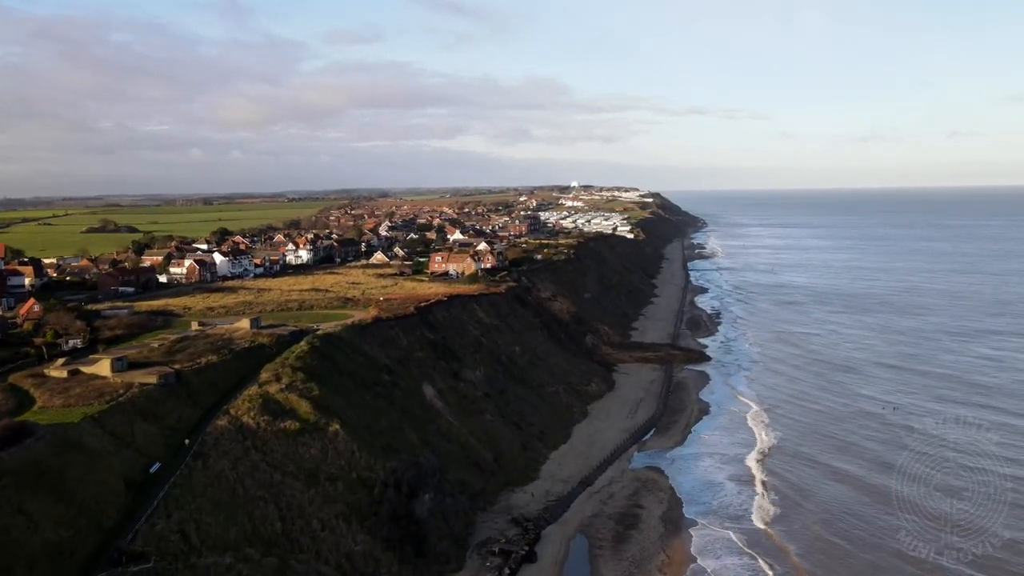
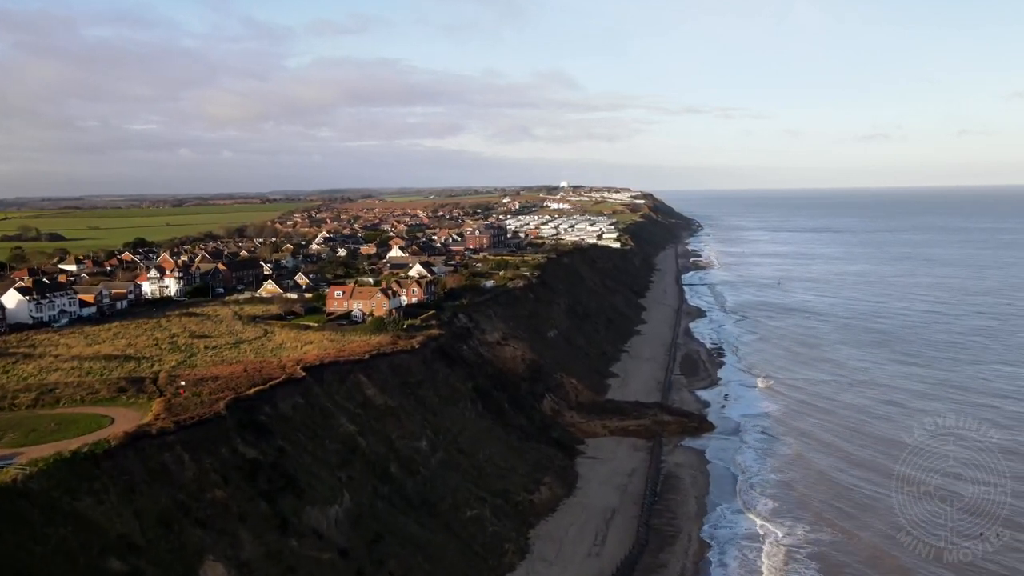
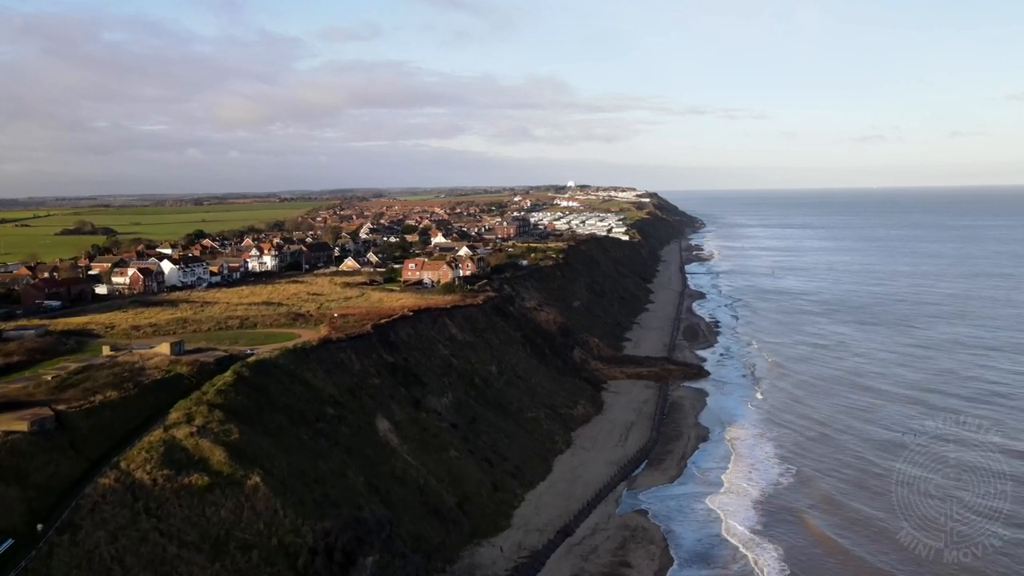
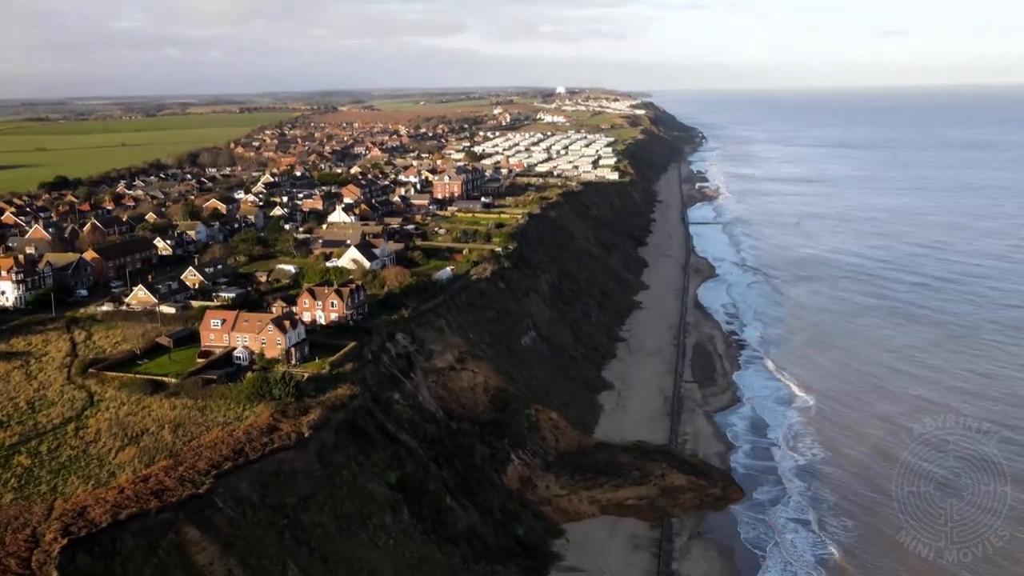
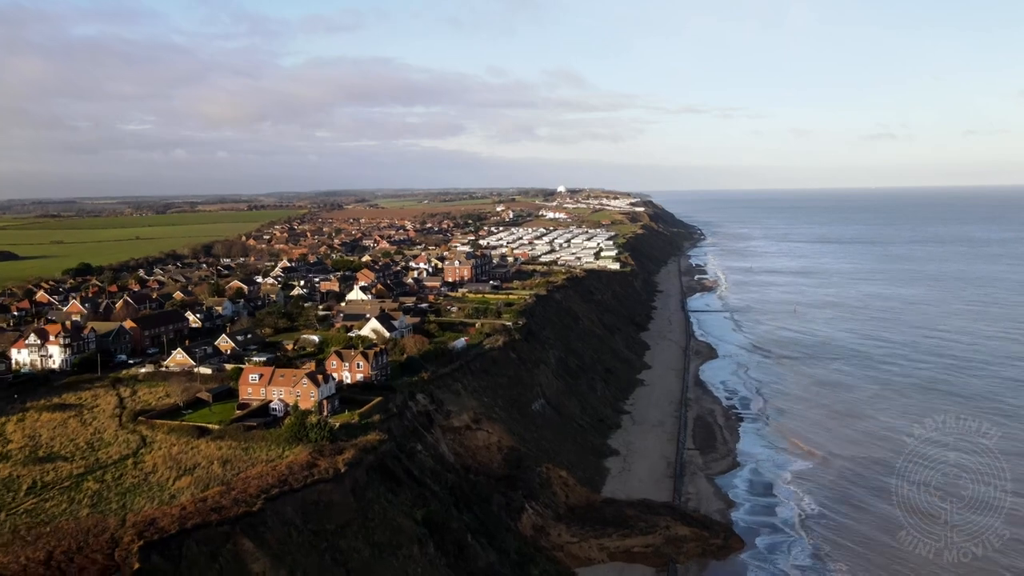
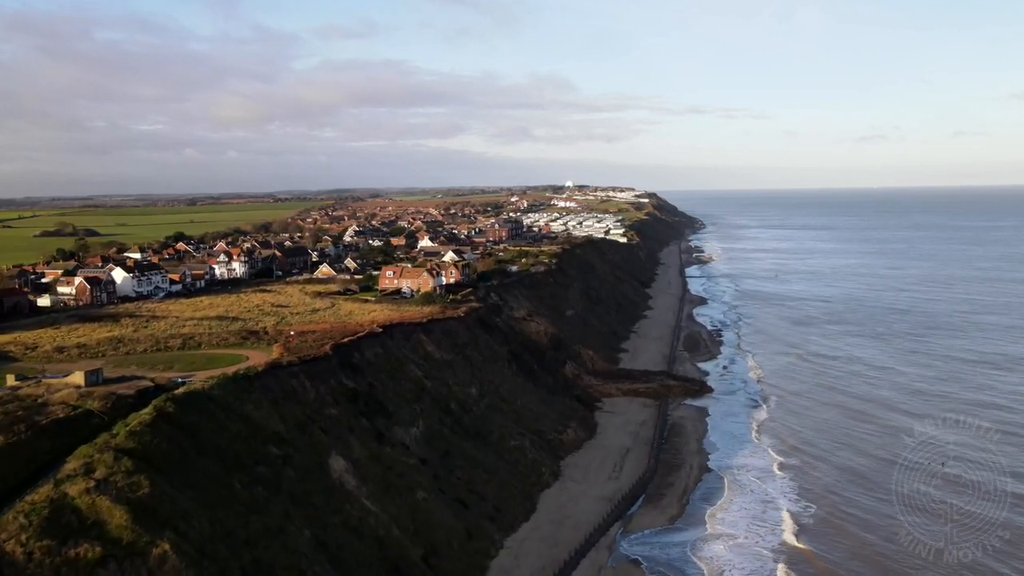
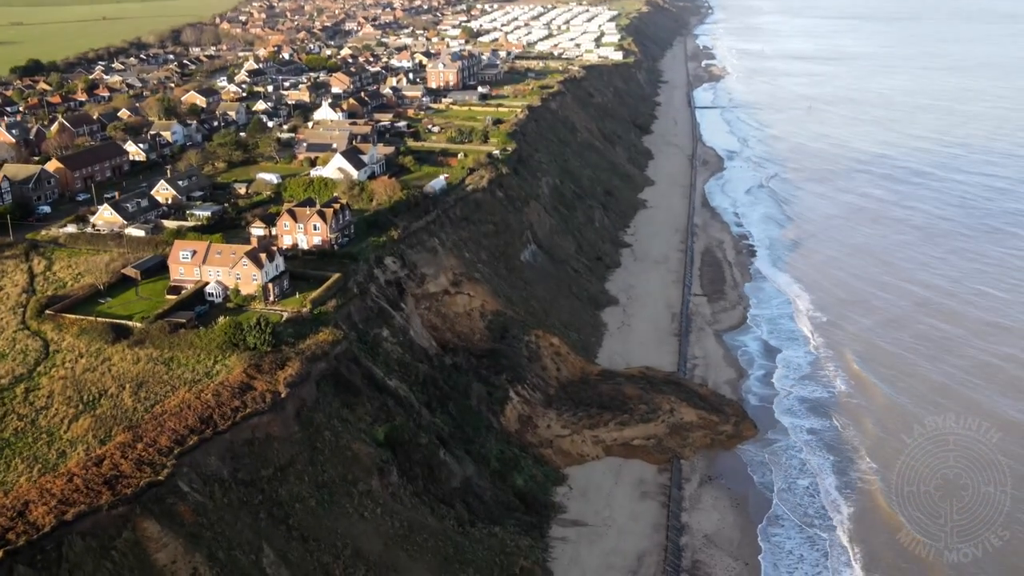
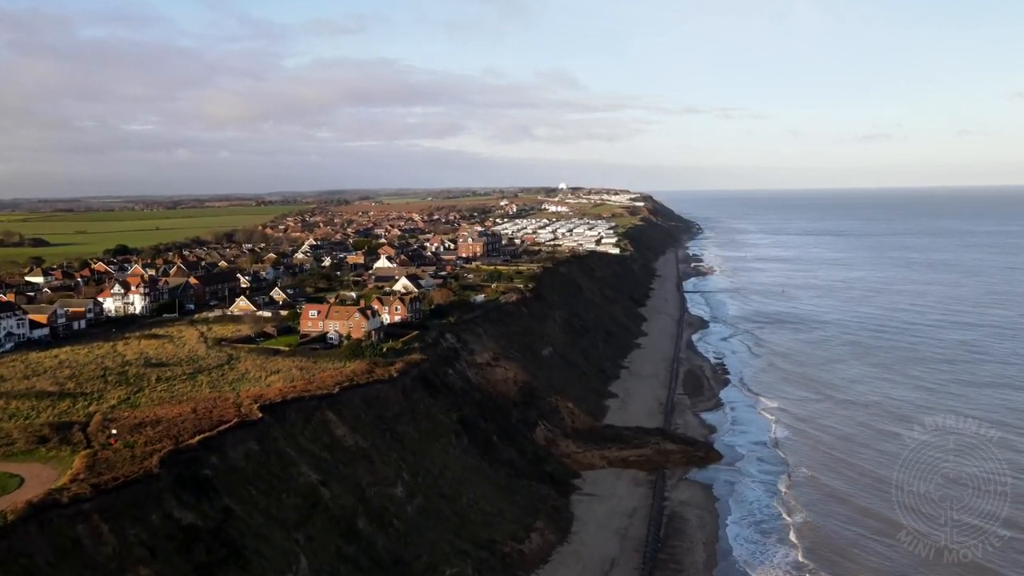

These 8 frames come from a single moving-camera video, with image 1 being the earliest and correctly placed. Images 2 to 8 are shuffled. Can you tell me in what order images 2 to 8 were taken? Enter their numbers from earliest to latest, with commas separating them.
3, 6, 2, 8, 5, 4, 7
